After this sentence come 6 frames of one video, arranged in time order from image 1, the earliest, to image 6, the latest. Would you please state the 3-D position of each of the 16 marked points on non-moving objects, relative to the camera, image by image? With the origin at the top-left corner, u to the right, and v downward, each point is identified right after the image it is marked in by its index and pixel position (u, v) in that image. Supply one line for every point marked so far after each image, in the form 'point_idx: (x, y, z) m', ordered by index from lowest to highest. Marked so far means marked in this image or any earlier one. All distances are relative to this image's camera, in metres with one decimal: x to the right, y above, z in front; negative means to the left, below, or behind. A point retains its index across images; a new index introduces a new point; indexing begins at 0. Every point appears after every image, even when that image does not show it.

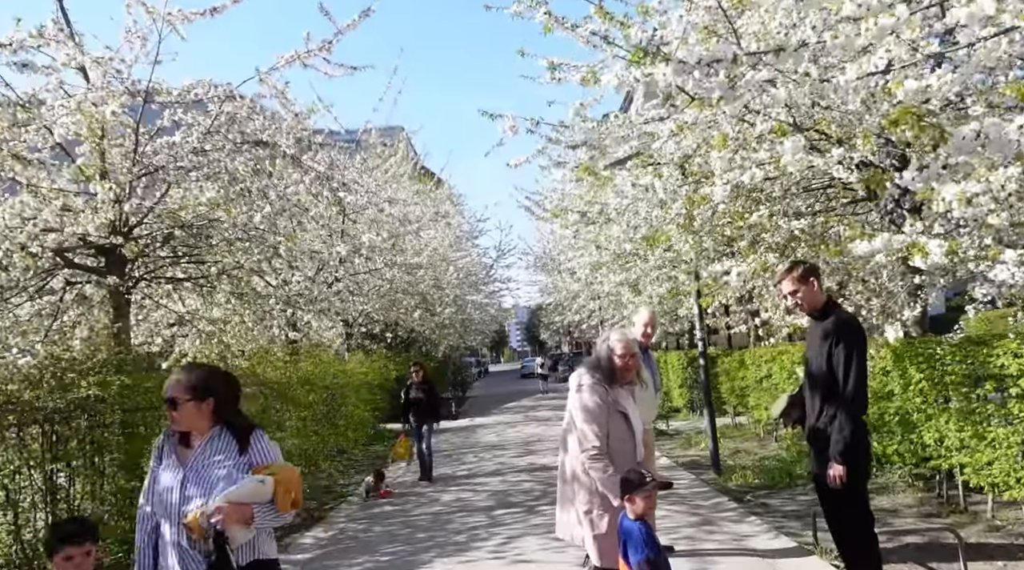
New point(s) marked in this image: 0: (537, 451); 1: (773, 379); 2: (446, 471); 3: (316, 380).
0: (+0.4, -2.6, +18.2) m
1: (+3.3, -1.2, +14.7) m
2: (-0.9, -2.6, +16.0) m
3: (-2.9, -1.4, +17.4) m
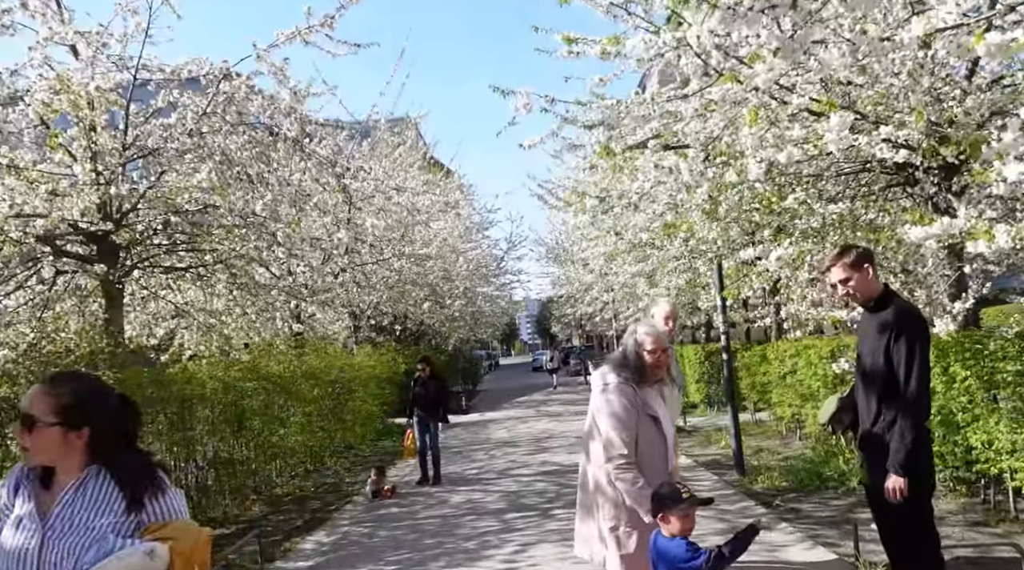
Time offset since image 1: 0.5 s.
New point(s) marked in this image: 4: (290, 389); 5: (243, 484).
0: (+0.6, -2.5, +17.6) m
1: (+3.5, -1.1, +14.1) m
2: (-0.7, -2.4, +15.4) m
3: (-2.8, -1.3, +16.8) m
4: (-2.9, -1.3, +14.8) m
5: (-3.0, -2.2, +13.0) m
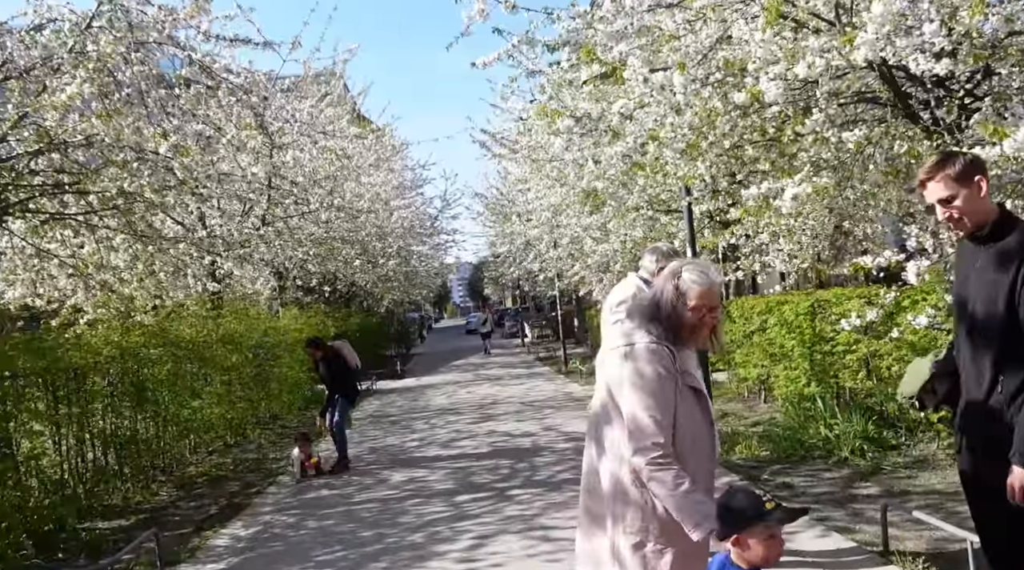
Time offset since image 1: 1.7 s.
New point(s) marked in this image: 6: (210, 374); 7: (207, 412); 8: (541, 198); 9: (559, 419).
0: (-0.3, -1.8, +16.2) m
1: (+2.8, -0.5, +12.8) m
2: (-1.4, -1.9, +13.9) m
3: (-3.5, -0.7, +15.2) m
4: (-3.6, -0.8, +13.2) m
5: (-3.6, -1.7, +11.4) m
6: (-3.5, -1.0, +13.5) m
7: (-3.5, -1.4, +13.3) m
8: (+0.5, +1.5, +19.5) m
9: (+0.6, -1.7, +14.7) m
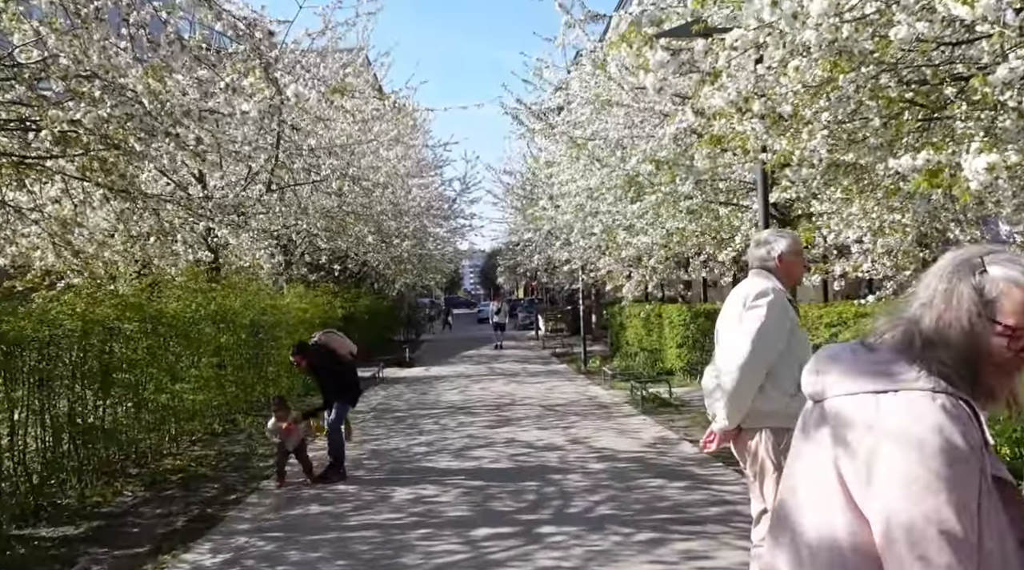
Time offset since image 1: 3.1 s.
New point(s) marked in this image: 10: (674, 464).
0: (0.0, -1.7, +14.5) m
1: (+3.1, -0.6, +11.1) m
2: (-1.2, -1.7, +12.2) m
3: (-3.2, -0.4, +13.5) m
4: (-3.3, -0.5, +11.5) m
5: (-3.4, -1.4, +9.8) m
6: (-3.3, -0.7, +11.8) m
7: (-3.3, -1.1, +11.6) m
8: (+1.0, +1.6, +17.8) m
9: (+0.8, -1.6, +13.0) m
10: (+1.4, -1.6, +10.2) m
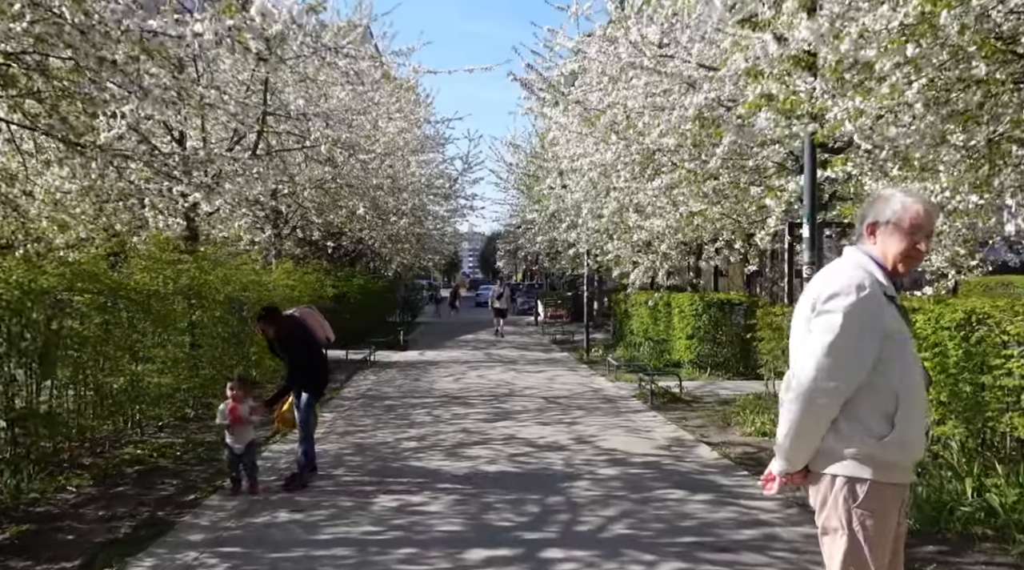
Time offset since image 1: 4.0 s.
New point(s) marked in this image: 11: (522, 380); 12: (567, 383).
0: (0.0, -1.5, +13.3) m
1: (+3.2, -0.5, +9.9) m
2: (-1.2, -1.5, +11.1) m
3: (-3.2, -0.1, +12.4) m
4: (-3.2, -0.2, +10.3) m
5: (-3.4, -1.2, +8.6) m
6: (-3.2, -0.4, +10.7) m
7: (-3.3, -0.9, +10.5) m
8: (+1.1, +1.8, +16.6) m
9: (+0.8, -1.5, +11.8) m
10: (+1.4, -1.5, +9.1) m
11: (+0.2, -1.4, +17.8) m
12: (+0.8, -1.5, +17.5) m
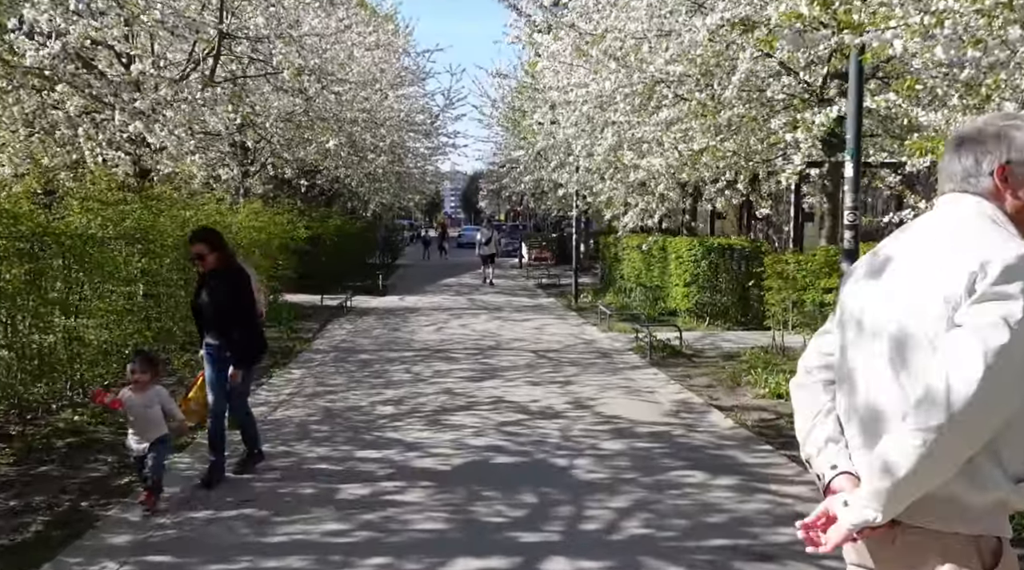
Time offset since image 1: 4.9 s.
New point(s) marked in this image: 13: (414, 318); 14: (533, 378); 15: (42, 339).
0: (-0.1, -0.9, +12.1) m
1: (+3.1, -0.1, +8.7) m
2: (-1.3, -1.0, +9.9) m
3: (-3.3, +0.5, +11.0) m
4: (-3.3, +0.2, +9.0) m
5: (-3.4, -0.8, +7.3) m
6: (-3.3, 0.0, +9.4) m
7: (-3.3, -0.4, +9.2) m
8: (+0.9, +2.6, +15.3) m
9: (+0.7, -1.0, +10.6) m
10: (+1.3, -1.1, +7.9) m
11: (0.0, -0.6, +16.6) m
12: (+0.6, -0.7, +16.3) m
13: (-1.6, -0.5, +18.8) m
14: (+0.2, -0.9, +11.5) m
15: (-3.4, -0.4, +8.3) m
